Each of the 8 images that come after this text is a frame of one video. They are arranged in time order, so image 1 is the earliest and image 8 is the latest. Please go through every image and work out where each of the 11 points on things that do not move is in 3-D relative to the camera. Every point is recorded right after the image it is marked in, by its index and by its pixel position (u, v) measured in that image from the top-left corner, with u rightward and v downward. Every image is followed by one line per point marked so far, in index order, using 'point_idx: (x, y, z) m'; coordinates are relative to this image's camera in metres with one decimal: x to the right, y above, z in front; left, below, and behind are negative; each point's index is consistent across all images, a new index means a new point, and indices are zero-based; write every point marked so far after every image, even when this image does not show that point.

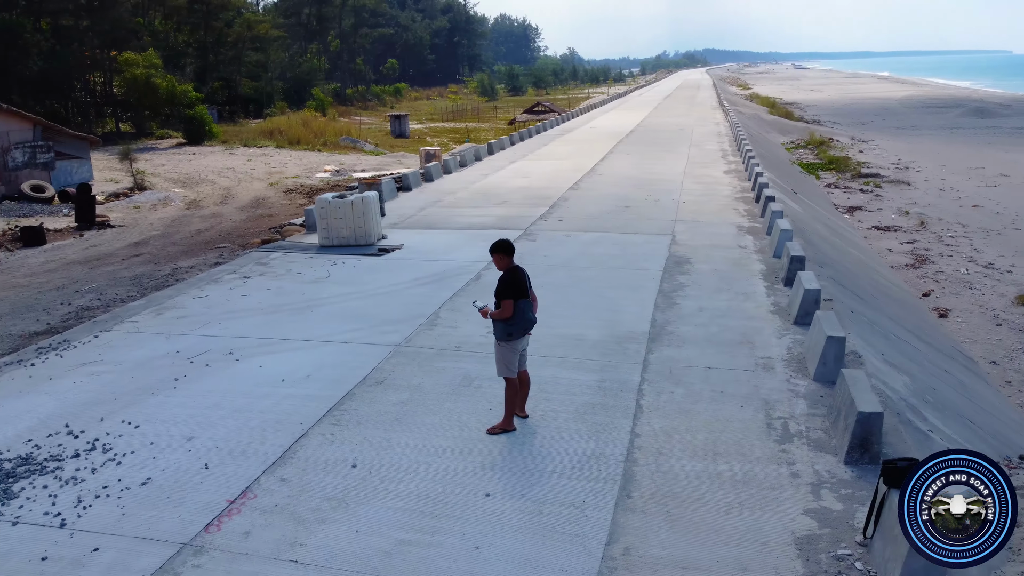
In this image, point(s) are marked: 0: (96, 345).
0: (-4.0, -0.6, +7.8) m
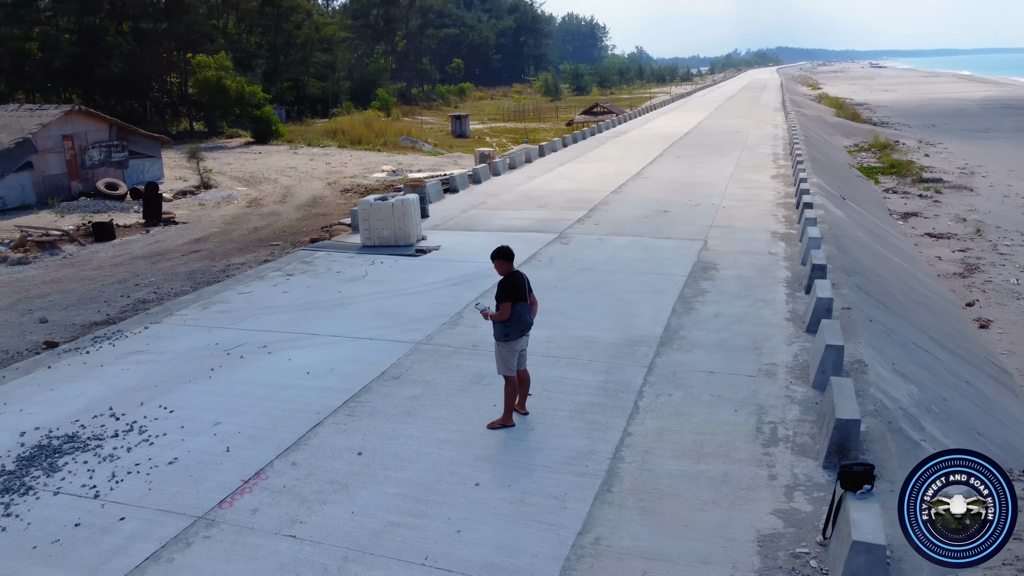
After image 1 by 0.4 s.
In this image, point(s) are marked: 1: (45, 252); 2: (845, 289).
0: (-3.8, -0.5, +8.5) m
1: (-9.0, +0.7, +15.8) m
2: (+3.8, 0.0, +9.4) m
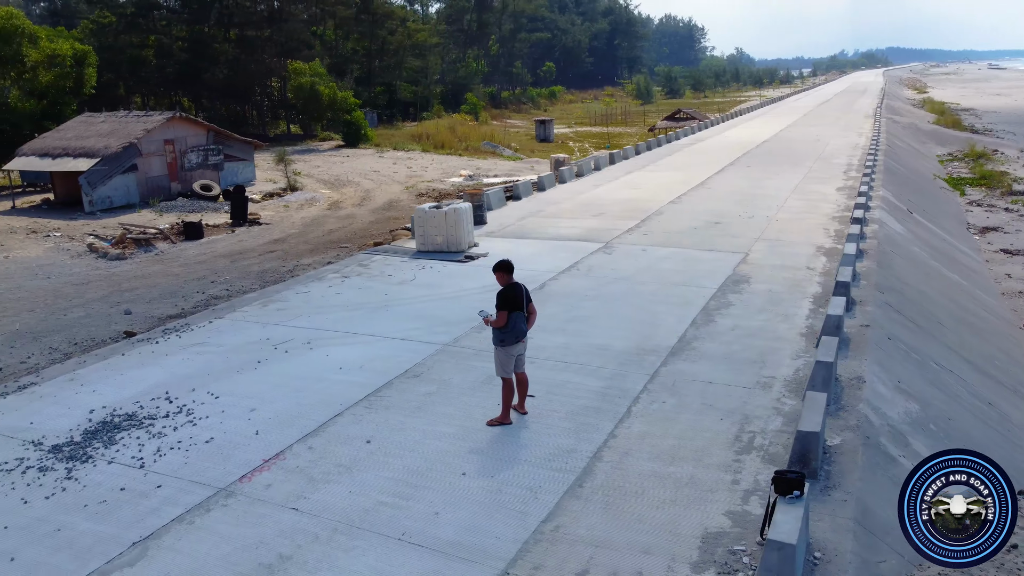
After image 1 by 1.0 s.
0: (-3.5, -0.5, +9.5) m
1: (-7.9, +0.8, +17.3) m
2: (+4.2, -0.2, +9.5) m
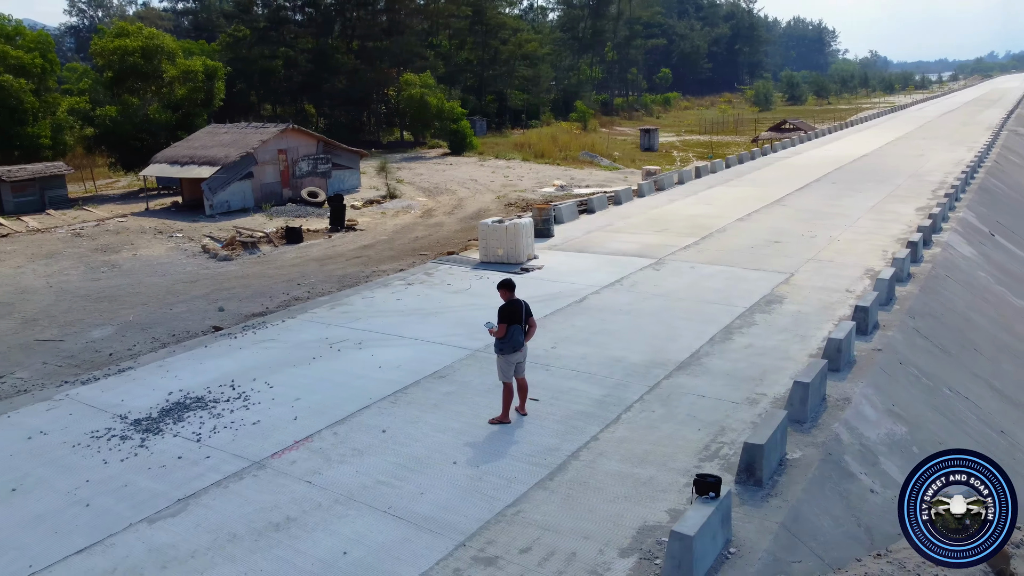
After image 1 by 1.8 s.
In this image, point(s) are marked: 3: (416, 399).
0: (-3.1, -0.5, +10.8) m
1: (-6.3, +0.9, +19.2) m
2: (+4.5, -0.5, +9.8) m
3: (-0.9, -1.1, +8.1) m
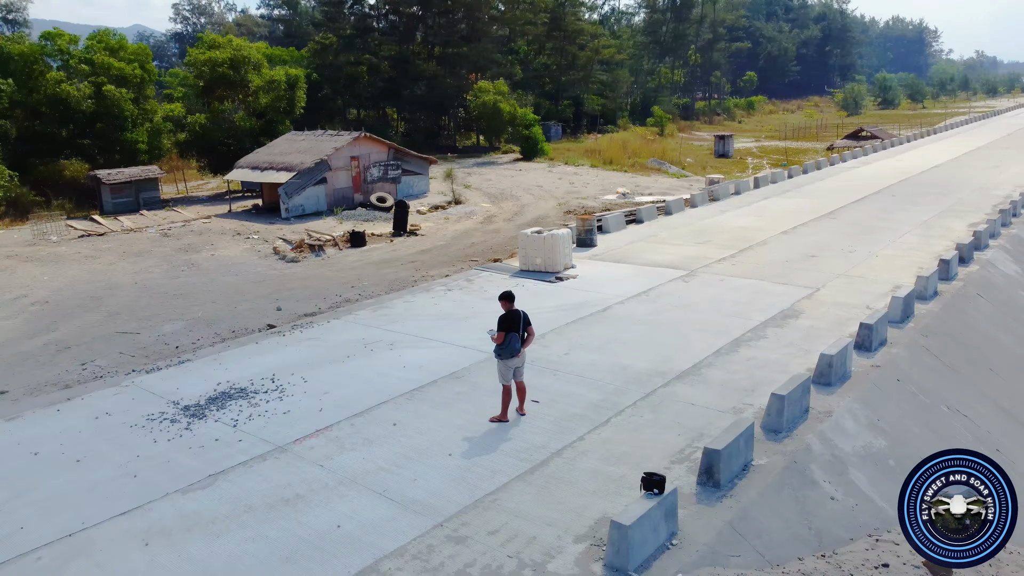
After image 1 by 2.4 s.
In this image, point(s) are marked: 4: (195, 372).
0: (-2.7, -0.6, +11.9) m
1: (-5.0, +0.9, +20.5) m
2: (+4.7, -0.8, +10.1) m
3: (-0.9, -1.2, +8.9) m
4: (-3.9, -1.0, +10.1) m
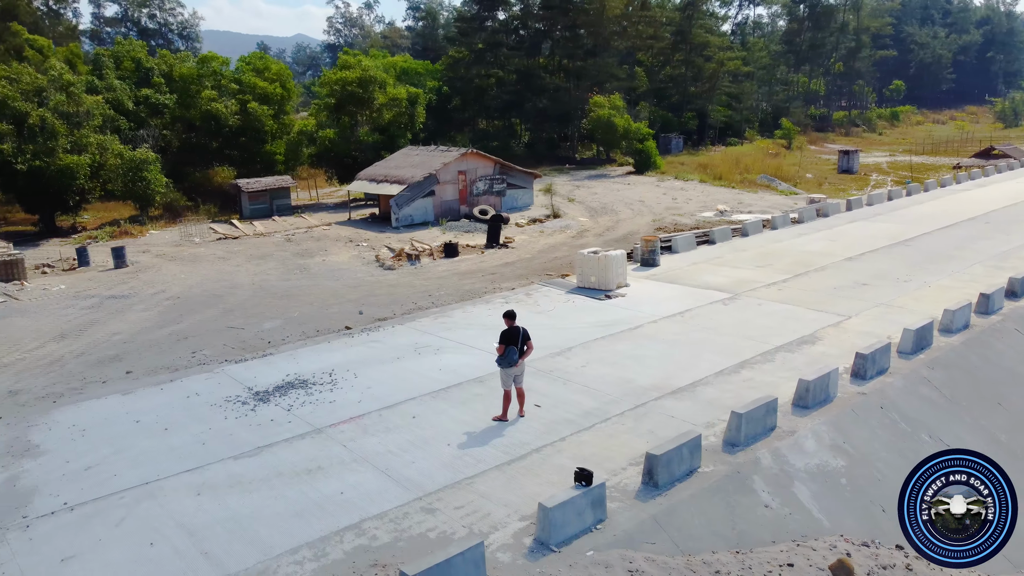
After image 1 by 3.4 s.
0: (-2.1, -0.7, +13.7) m
1: (-2.9, +0.7, +22.6) m
2: (+5.0, -1.2, +10.7) m
3: (-0.8, -1.4, +10.5) m
4: (-3.6, -1.1, +12.2) m
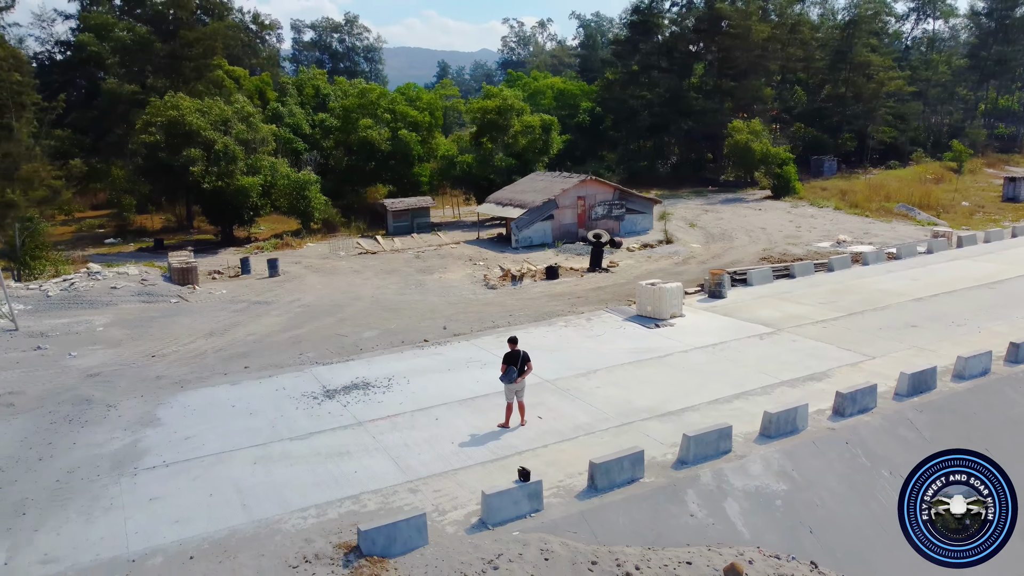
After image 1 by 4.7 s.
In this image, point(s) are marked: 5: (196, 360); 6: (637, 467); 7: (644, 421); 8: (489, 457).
0: (-1.2, -1.1, +16.0) m
1: (0.0, +0.2, +24.9) m
2: (+5.1, -1.9, +11.6) m
3: (-0.6, -1.8, +12.6) m
4: (-2.9, -1.5, +14.9) m
5: (-6.6, -1.5, +17.1) m
6: (+1.5, -2.2, +9.9) m
7: (+1.9, -1.9, +11.8) m
8: (-0.3, -2.2, +10.8) m
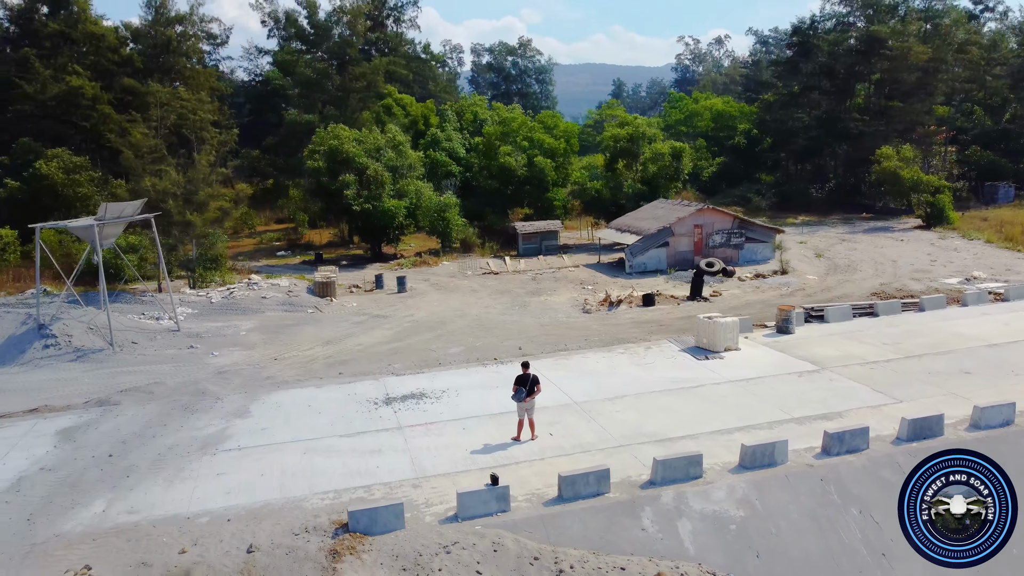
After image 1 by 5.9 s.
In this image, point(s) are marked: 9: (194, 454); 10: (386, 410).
0: (0.0, -1.7, +17.9) m
1: (+3.1, -0.6, +26.3) m
2: (+5.2, -2.6, +12.2) m
3: (-0.2, -2.3, +14.4) m
4: (-2.0, -1.9, +17.1) m
5: (-5.1, -1.9, +20.0) m
6: (+1.2, -2.7, +11.3) m
7: (+2.1, -2.5, +13.0) m
8: (-0.3, -2.7, +12.5) m
9: (-5.2, -2.7, +13.3) m
10: (-2.3, -2.3, +15.1) m
